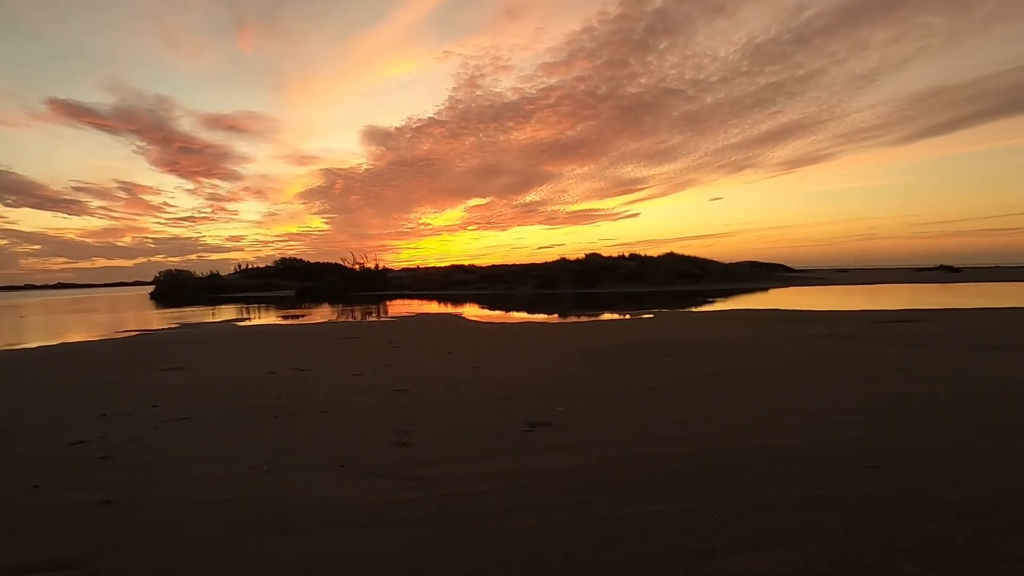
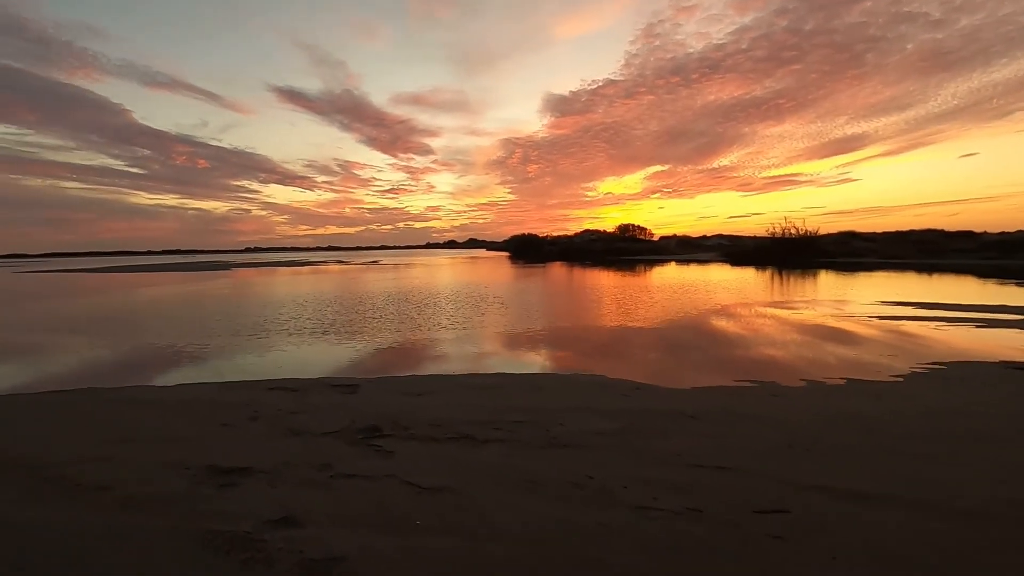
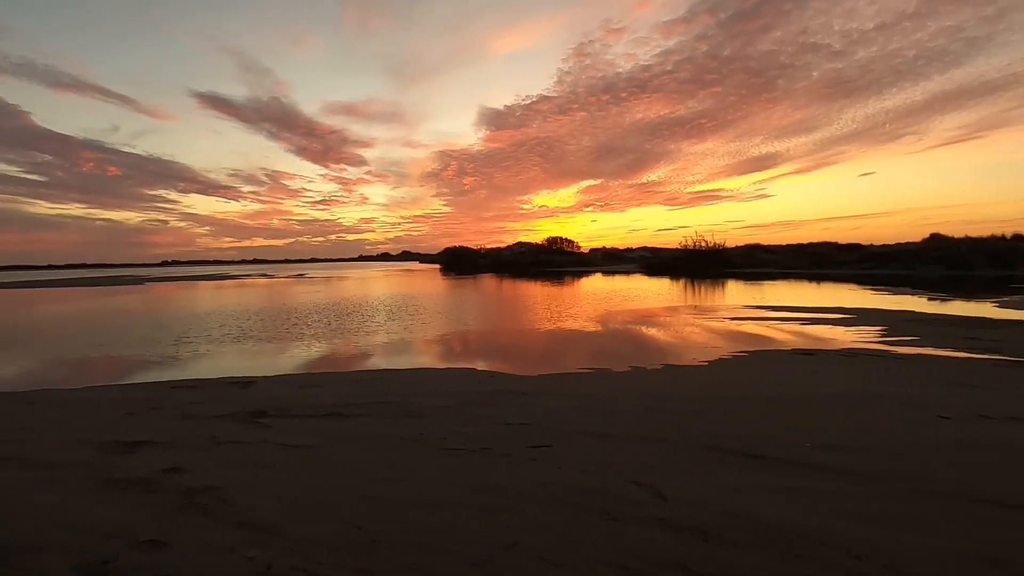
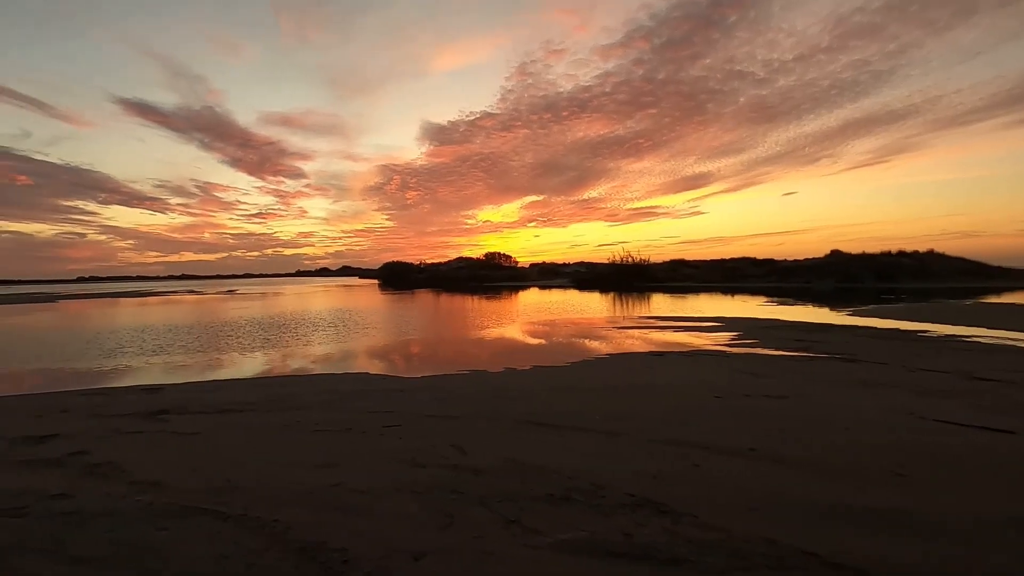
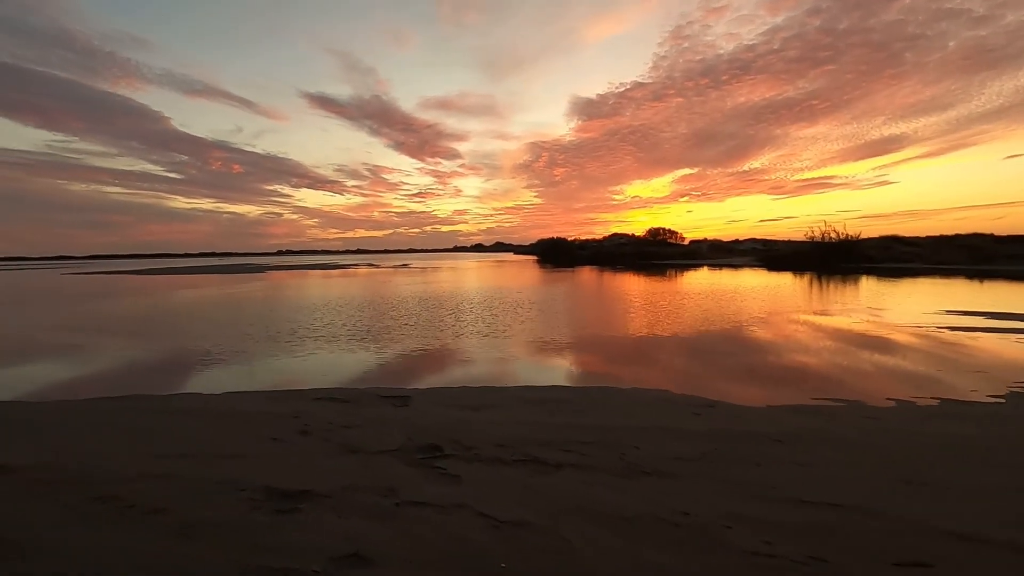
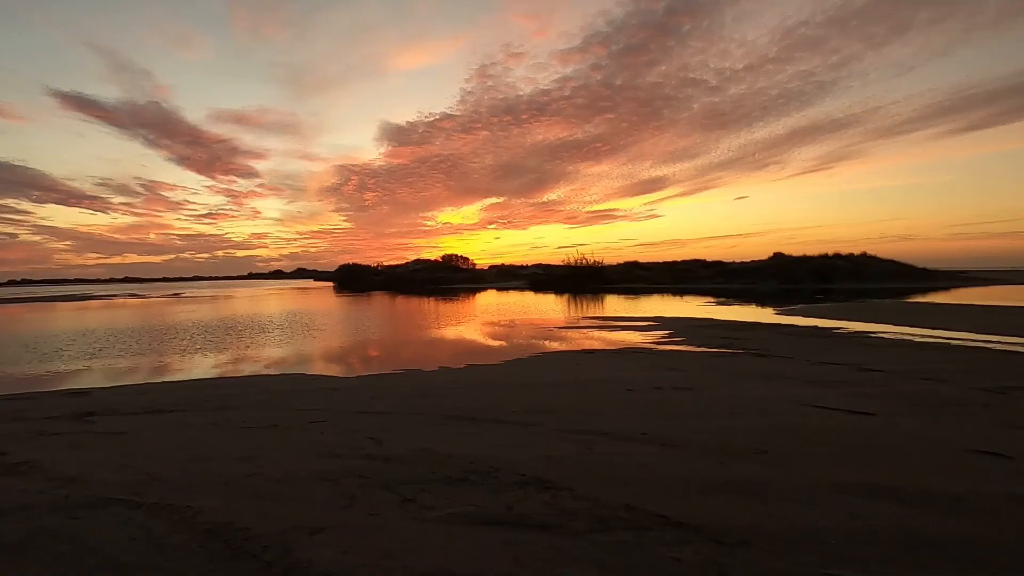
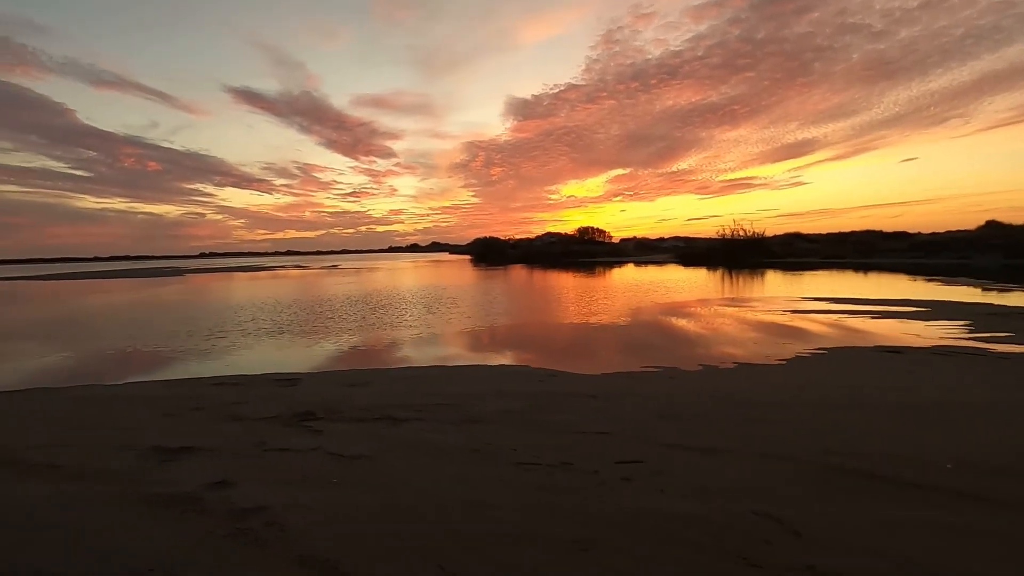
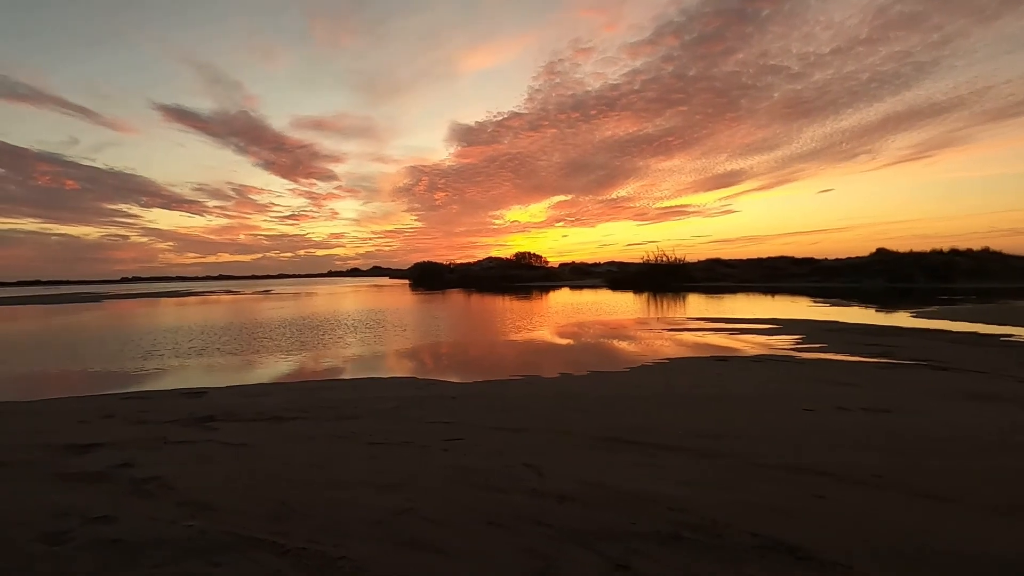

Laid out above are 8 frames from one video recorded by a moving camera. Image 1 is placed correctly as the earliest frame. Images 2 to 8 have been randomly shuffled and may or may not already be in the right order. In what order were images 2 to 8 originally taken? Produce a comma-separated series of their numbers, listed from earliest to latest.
6, 4, 8, 3, 7, 2, 5
